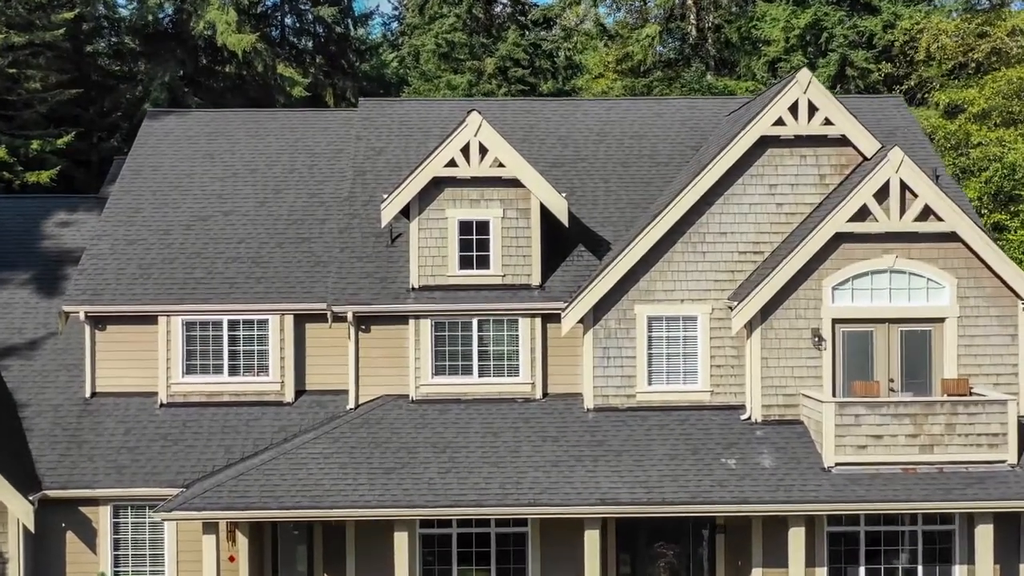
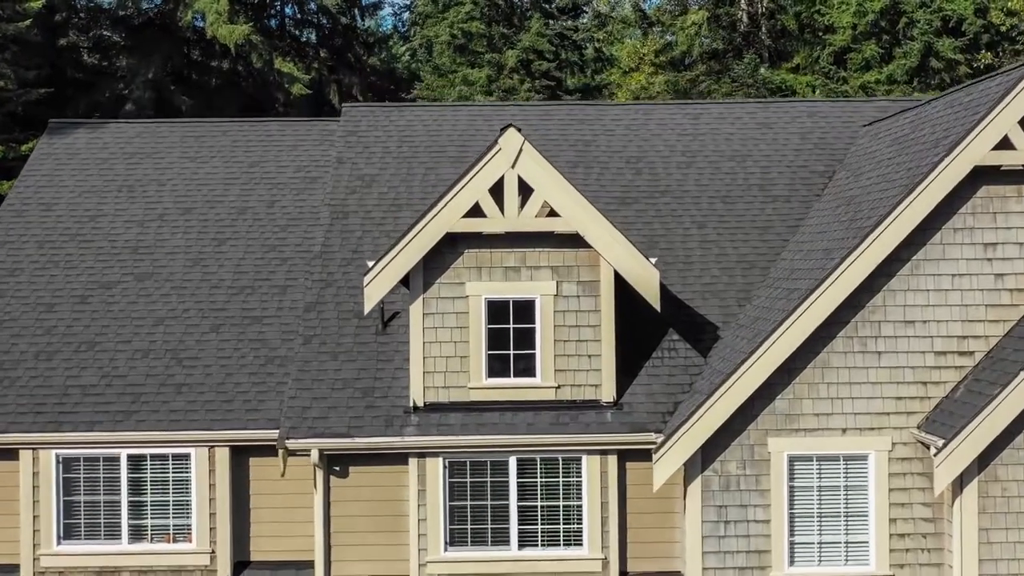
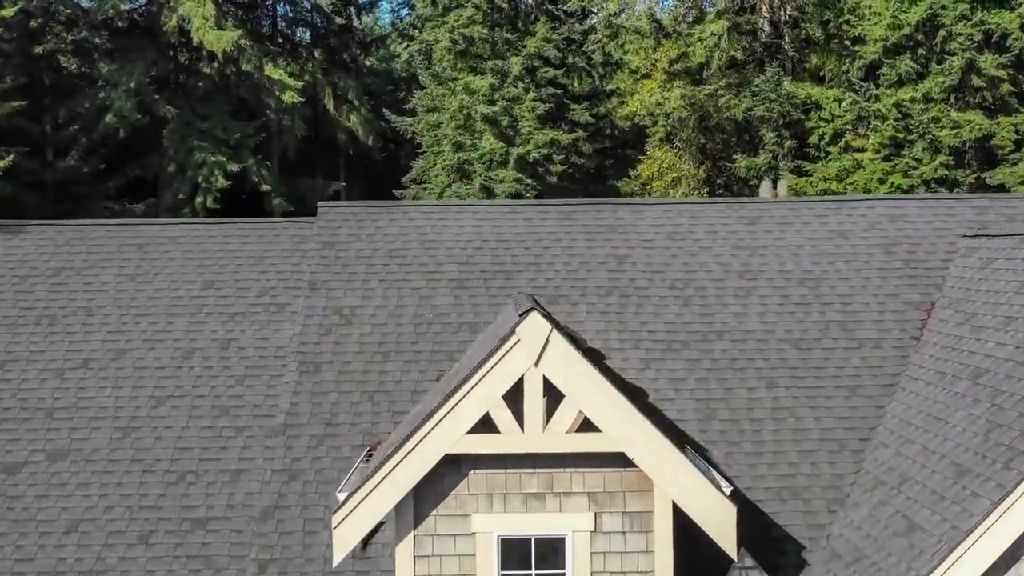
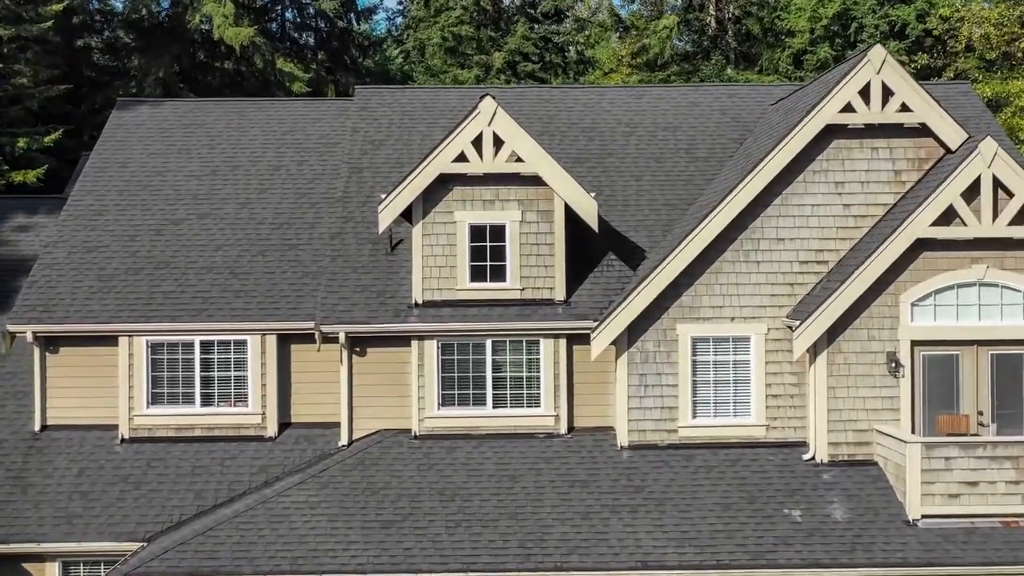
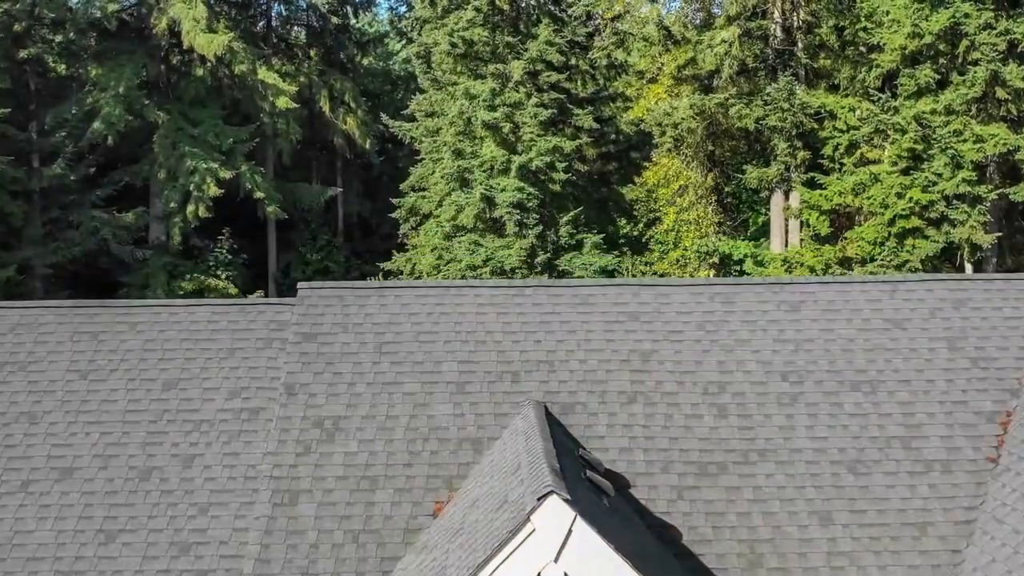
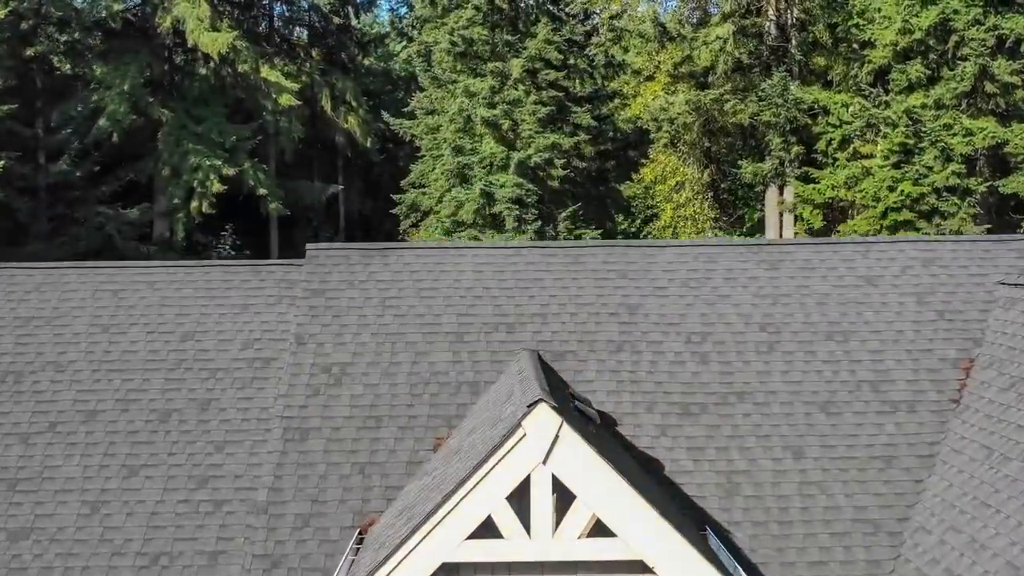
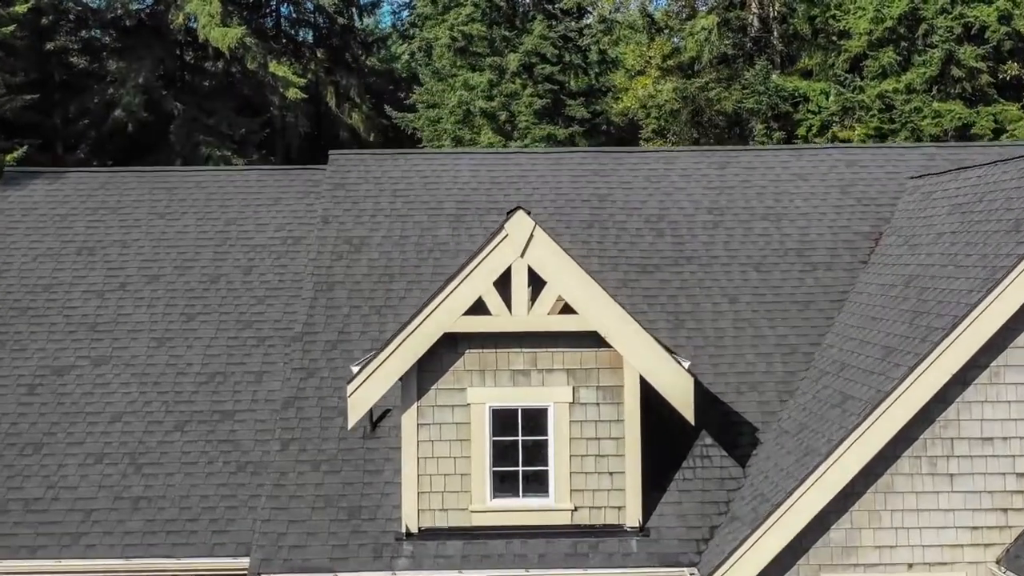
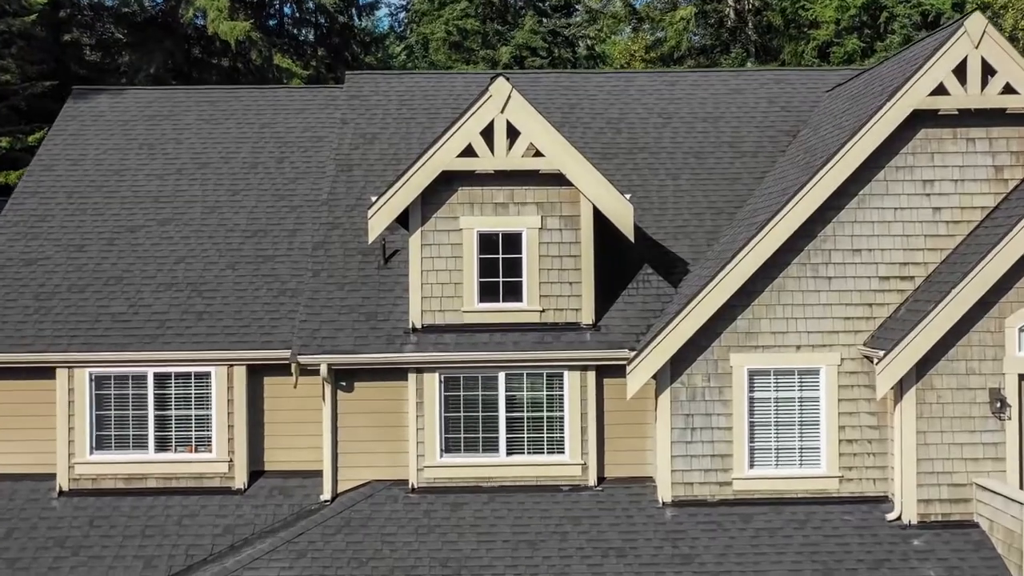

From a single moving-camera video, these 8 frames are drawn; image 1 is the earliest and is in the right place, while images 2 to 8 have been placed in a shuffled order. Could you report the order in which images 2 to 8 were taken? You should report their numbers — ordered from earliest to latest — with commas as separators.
4, 8, 2, 7, 3, 6, 5
